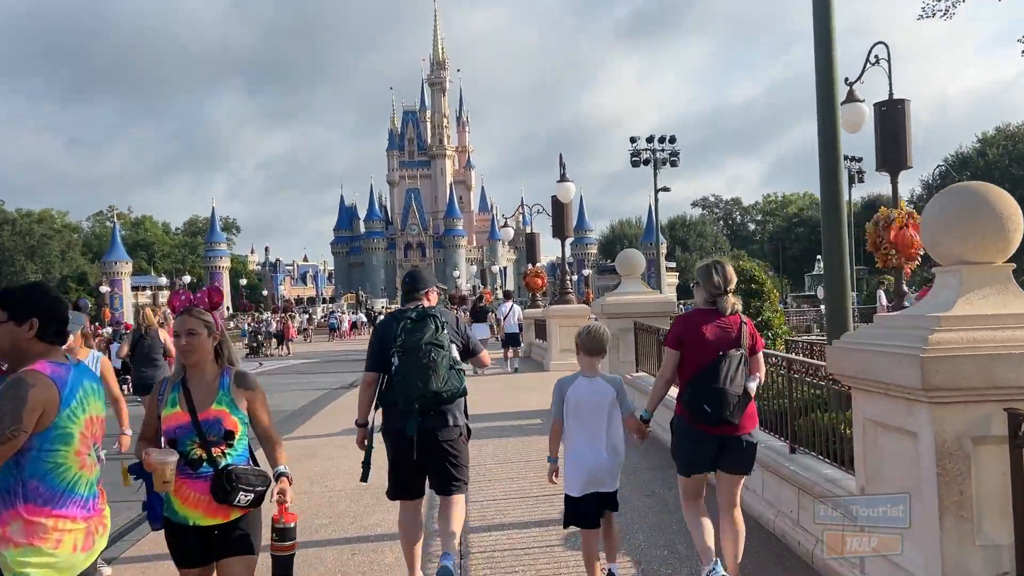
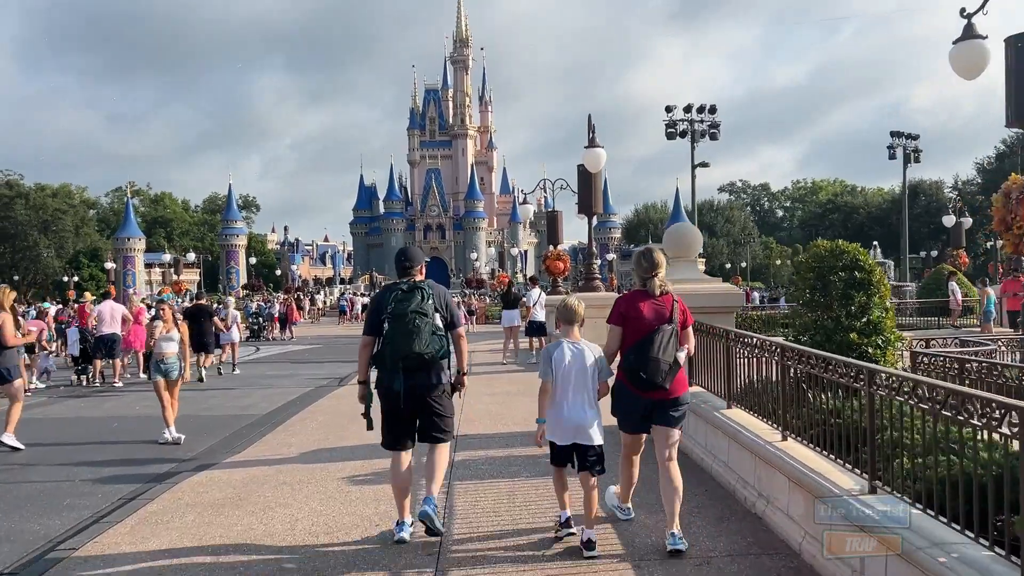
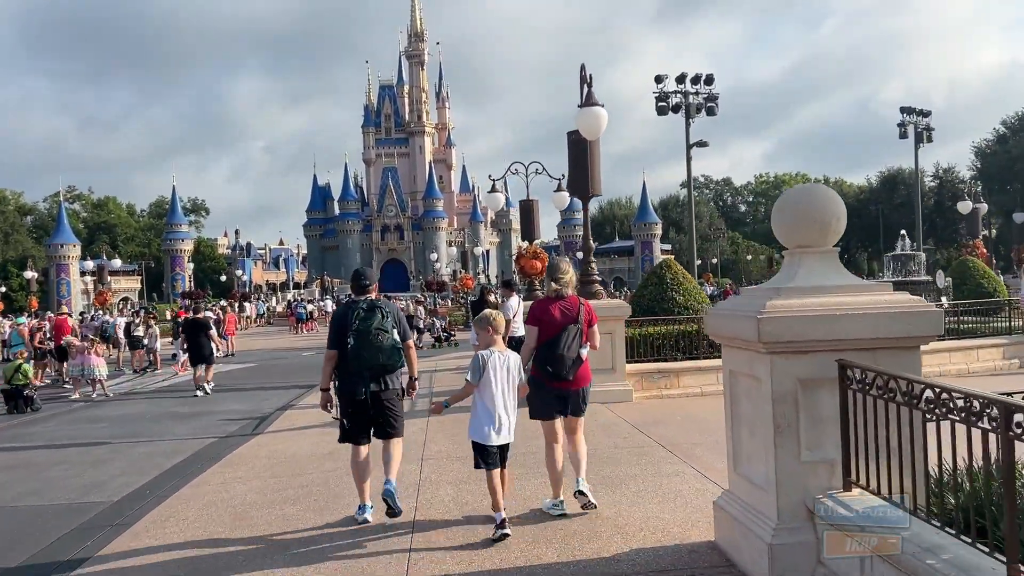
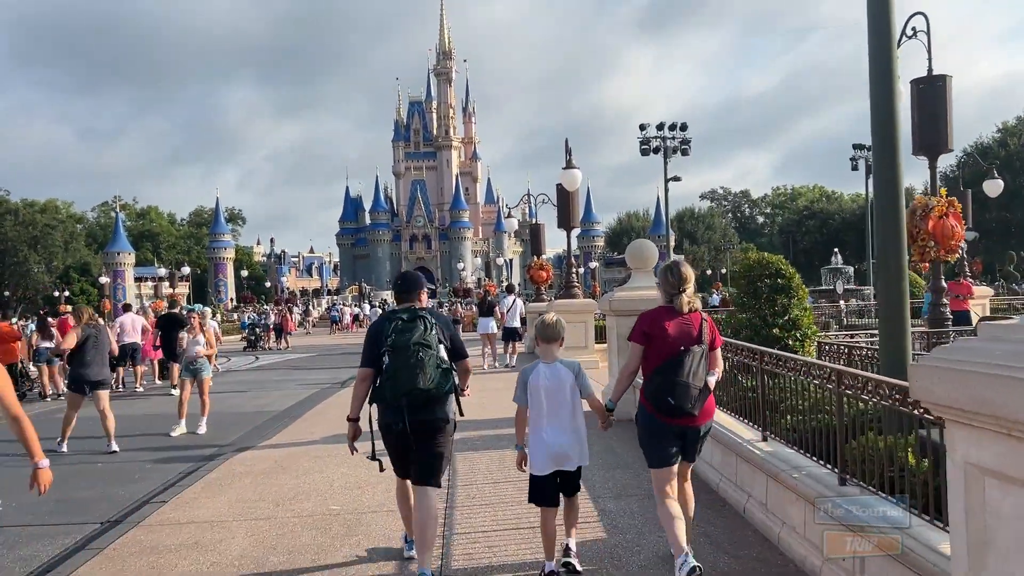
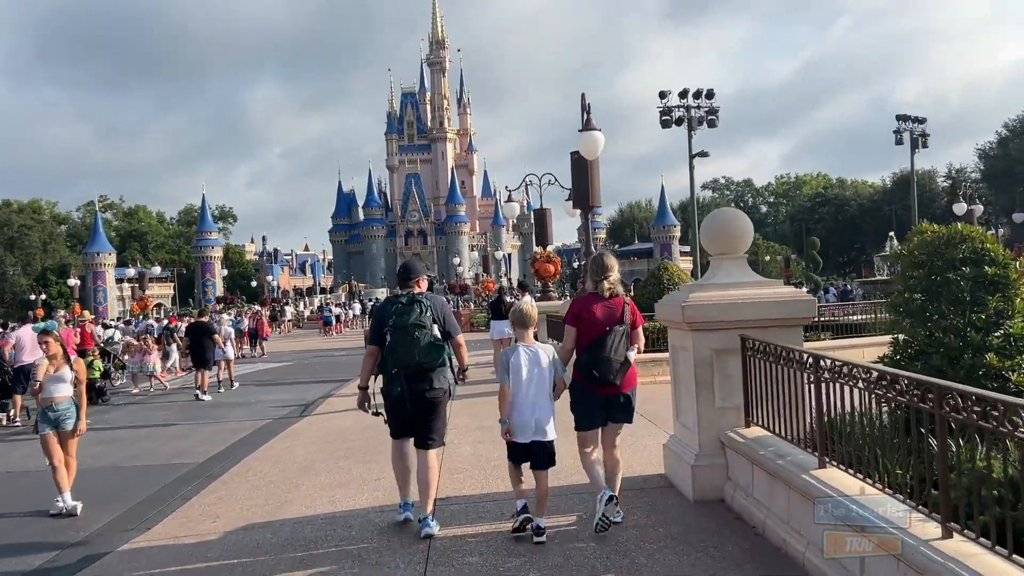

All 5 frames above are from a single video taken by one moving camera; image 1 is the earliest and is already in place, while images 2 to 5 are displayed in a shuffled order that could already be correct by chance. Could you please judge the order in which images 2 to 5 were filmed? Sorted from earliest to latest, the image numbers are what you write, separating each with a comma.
4, 2, 5, 3
